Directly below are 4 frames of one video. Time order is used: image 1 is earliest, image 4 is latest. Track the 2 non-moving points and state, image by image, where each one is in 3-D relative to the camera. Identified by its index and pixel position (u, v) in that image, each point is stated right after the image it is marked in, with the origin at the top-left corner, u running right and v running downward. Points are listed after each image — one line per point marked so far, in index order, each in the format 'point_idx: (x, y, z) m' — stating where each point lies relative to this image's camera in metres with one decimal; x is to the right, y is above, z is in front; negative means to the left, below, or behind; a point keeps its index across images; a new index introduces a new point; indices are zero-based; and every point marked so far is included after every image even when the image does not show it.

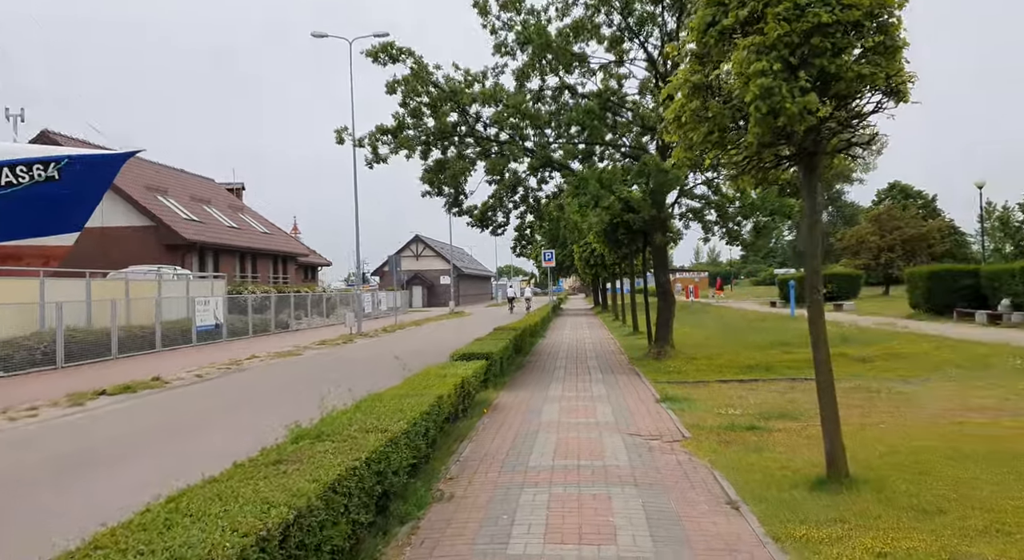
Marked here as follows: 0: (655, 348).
0: (+3.2, -1.5, +14.4) m
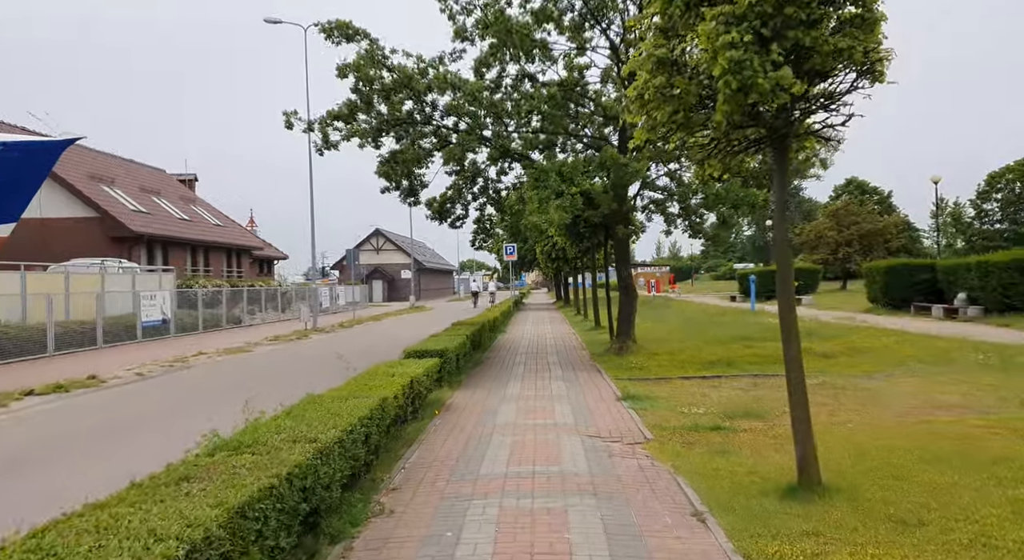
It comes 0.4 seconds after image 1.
0: (+2.2, -1.4, +14.1) m
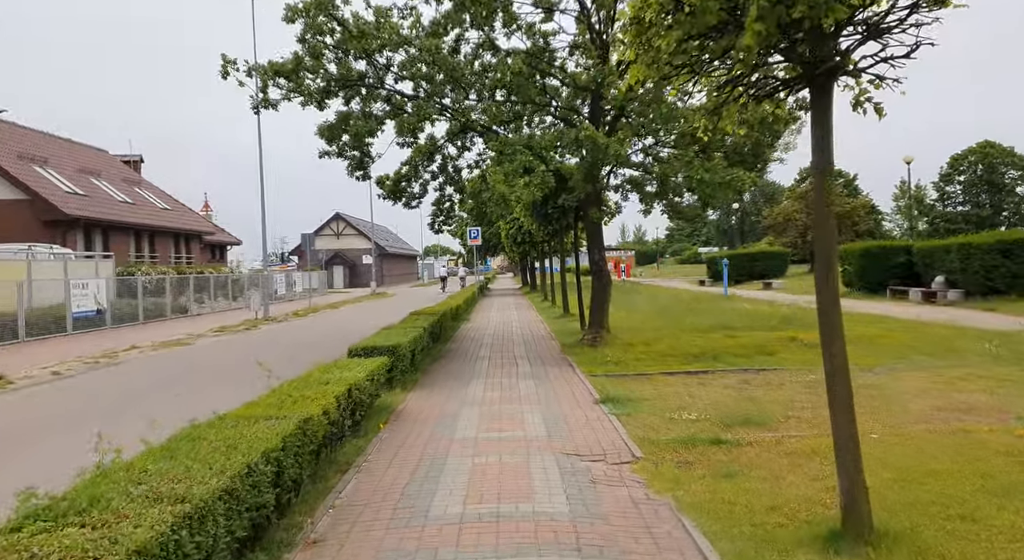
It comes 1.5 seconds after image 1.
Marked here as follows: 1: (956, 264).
0: (+1.5, -1.1, +12.9) m
1: (+13.1, +0.5, +19.1) m
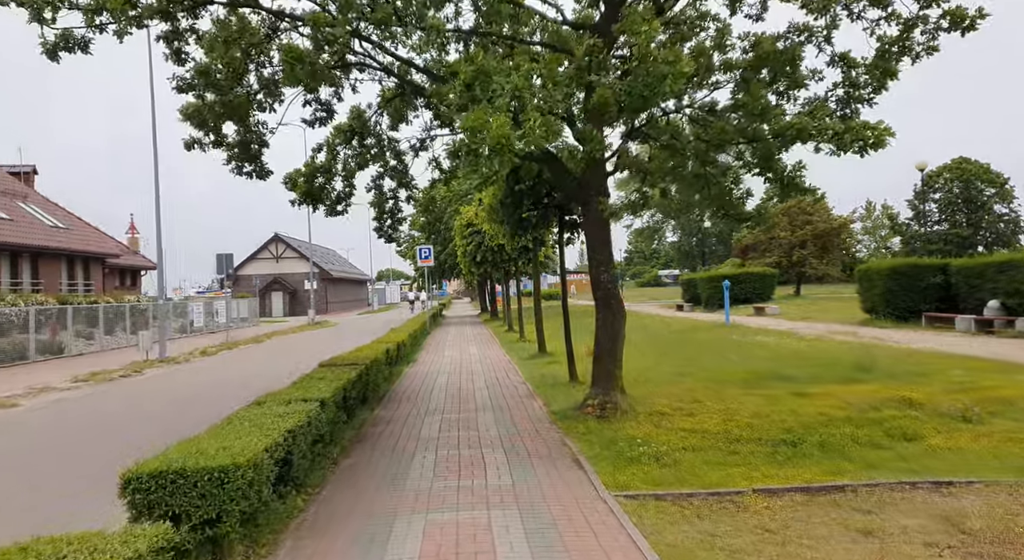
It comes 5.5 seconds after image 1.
0: (+1.0, -1.5, +8.4) m
1: (+12.1, -0.1, +15.3) m
